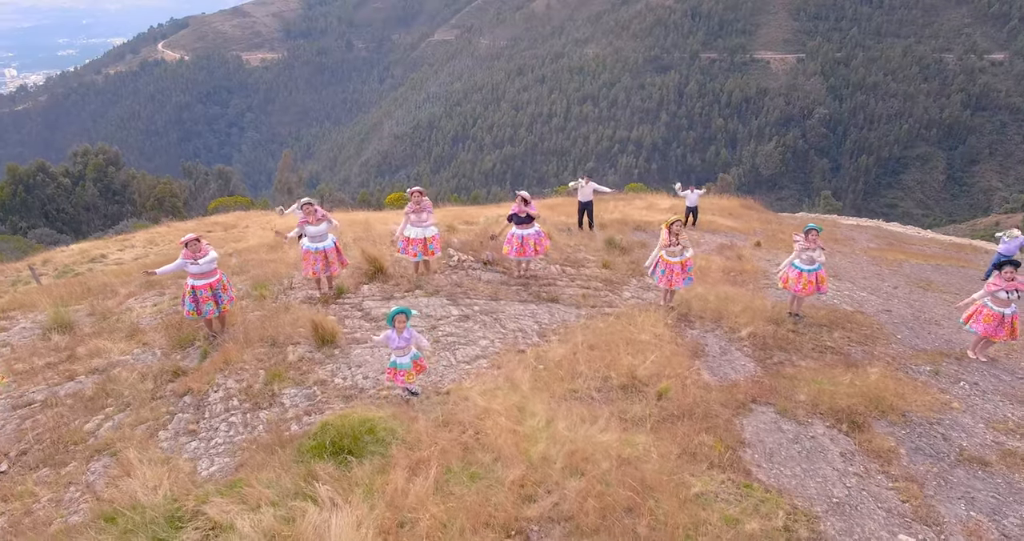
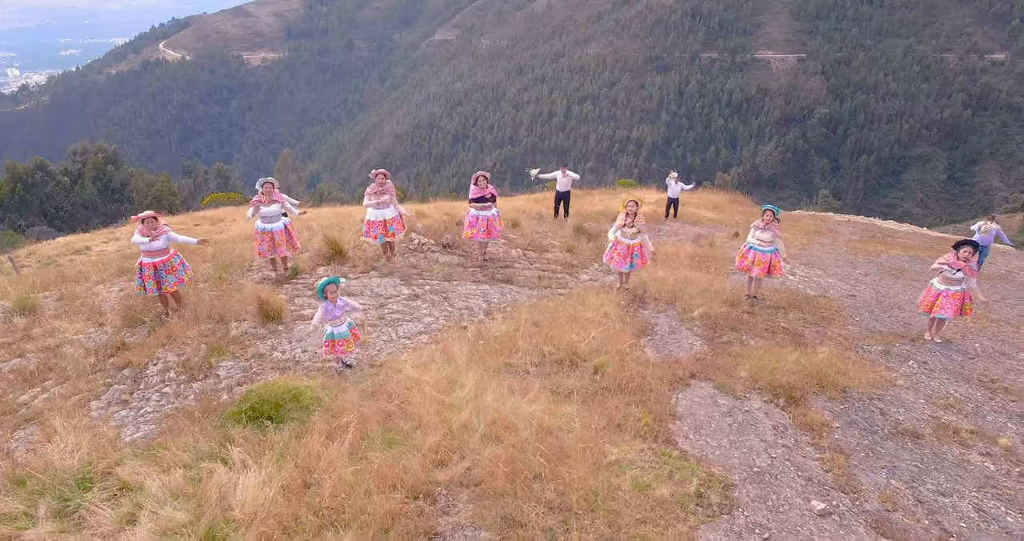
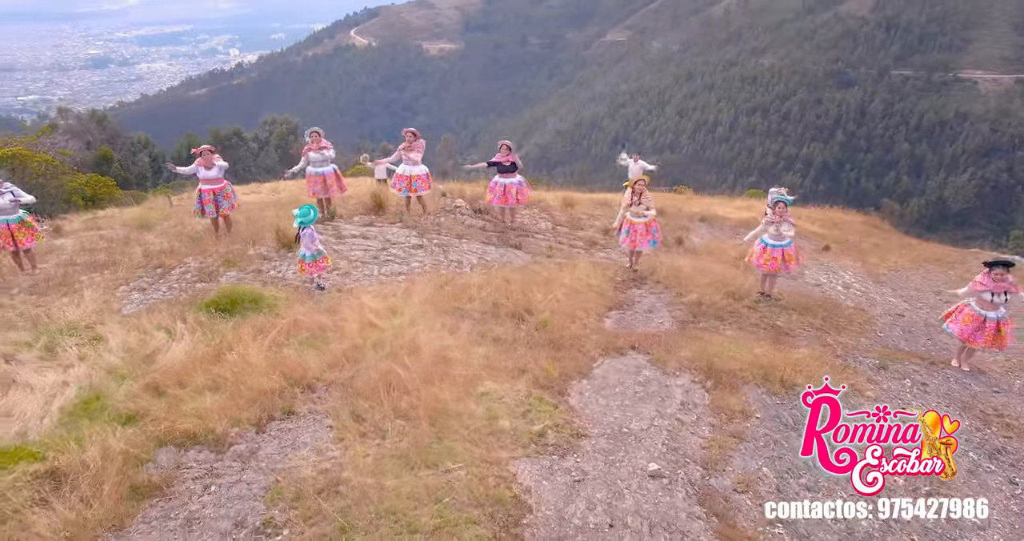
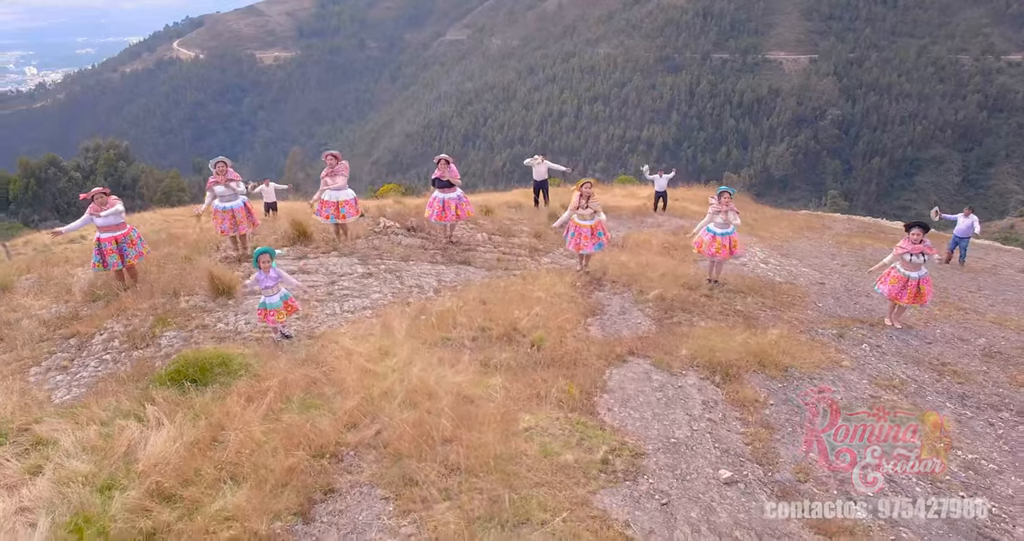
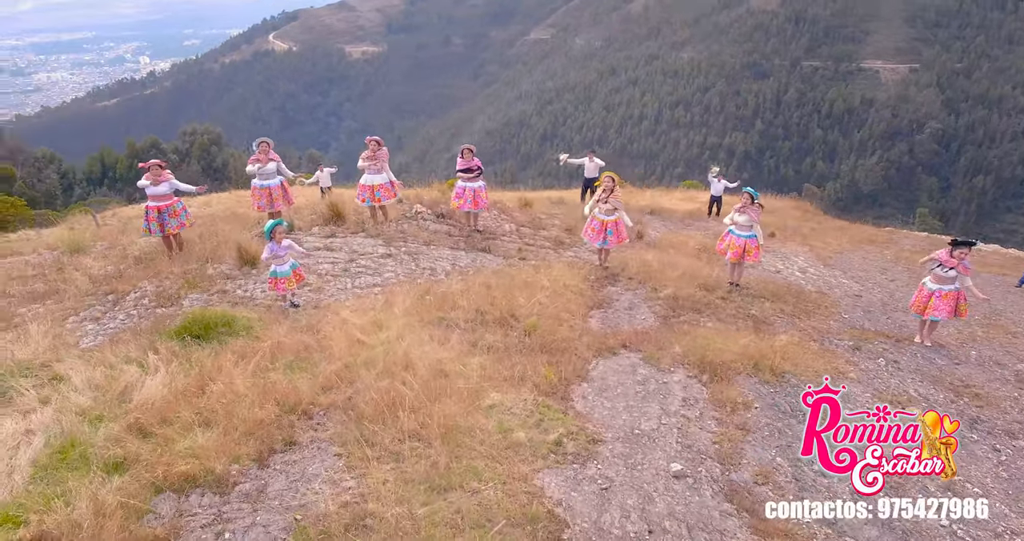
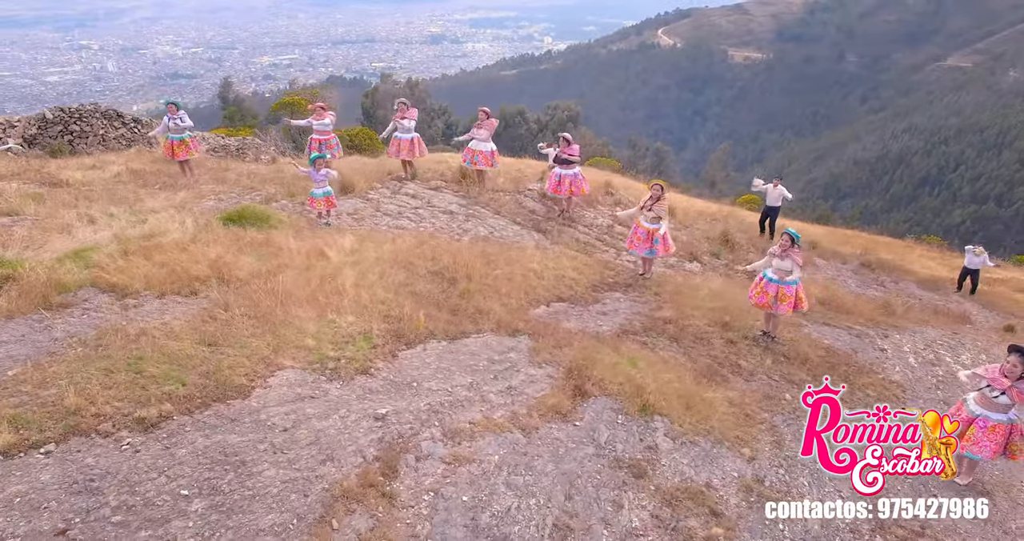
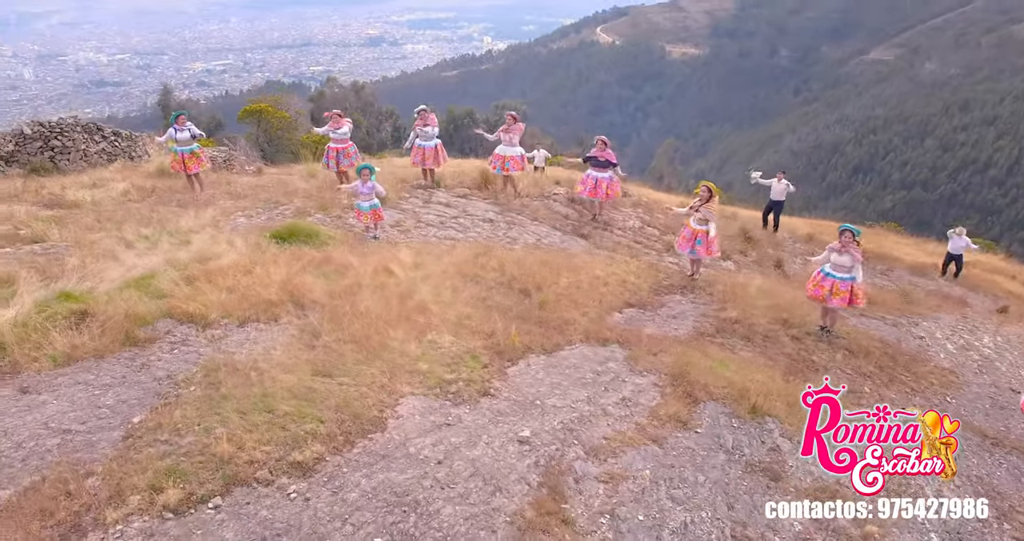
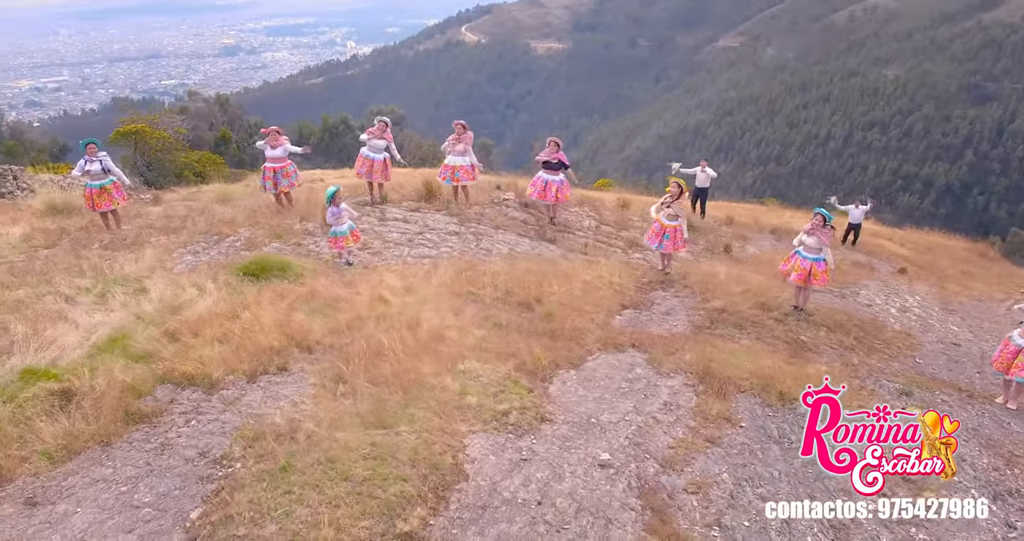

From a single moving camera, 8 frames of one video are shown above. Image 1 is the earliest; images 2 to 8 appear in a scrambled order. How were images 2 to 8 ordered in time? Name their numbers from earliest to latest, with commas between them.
2, 4, 5, 3, 8, 7, 6
